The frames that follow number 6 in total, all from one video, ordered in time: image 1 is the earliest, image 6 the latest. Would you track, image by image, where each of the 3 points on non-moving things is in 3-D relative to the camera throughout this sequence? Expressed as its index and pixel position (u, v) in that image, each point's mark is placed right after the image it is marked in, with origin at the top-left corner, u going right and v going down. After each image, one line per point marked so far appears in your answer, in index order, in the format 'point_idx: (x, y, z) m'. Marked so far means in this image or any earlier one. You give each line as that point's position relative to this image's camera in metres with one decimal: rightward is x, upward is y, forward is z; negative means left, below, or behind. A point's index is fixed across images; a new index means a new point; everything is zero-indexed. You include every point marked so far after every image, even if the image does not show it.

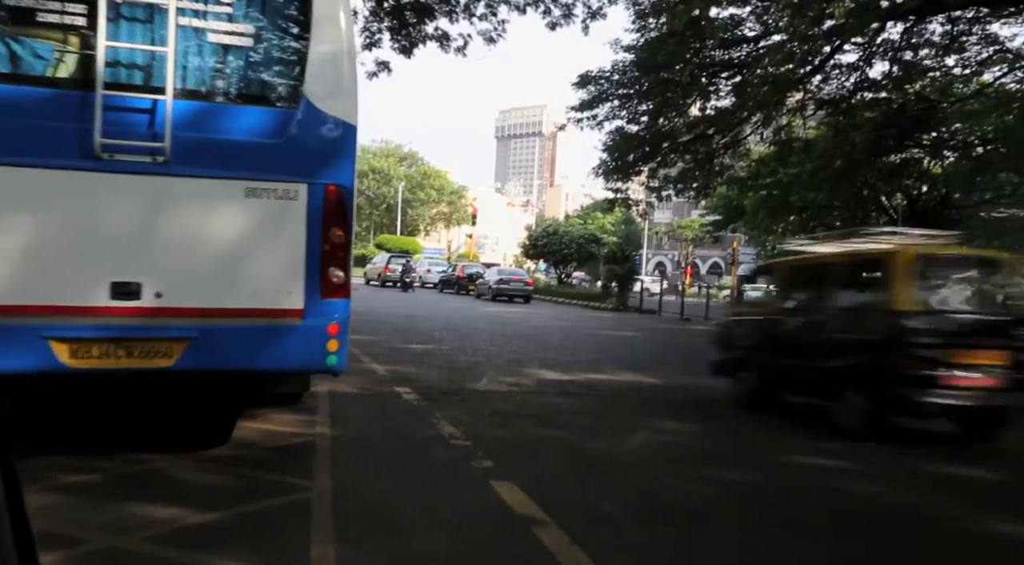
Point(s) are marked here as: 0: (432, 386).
0: (-1.0, -1.2, +8.4) m
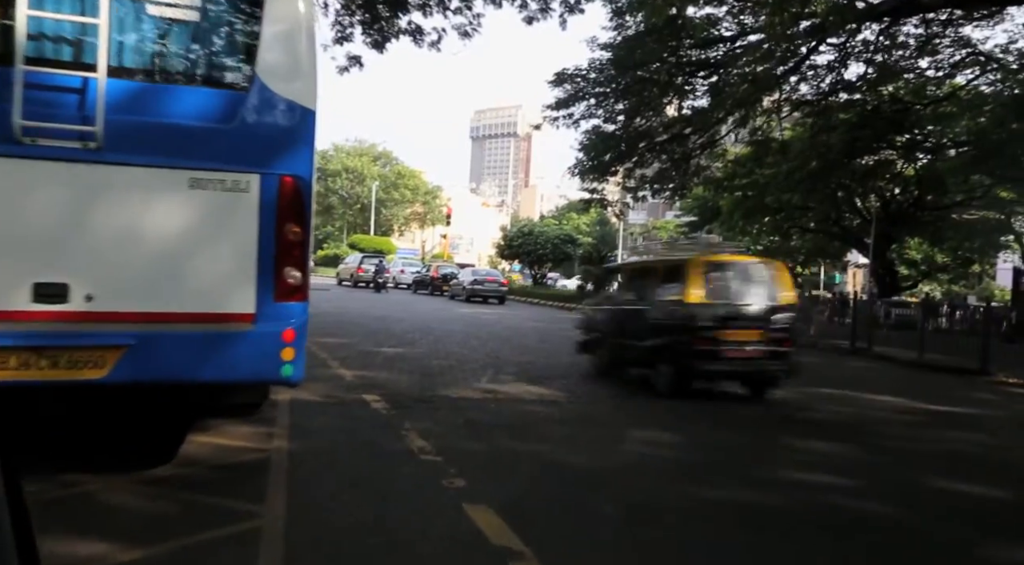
0: (-1.2, -1.2, +7.9) m
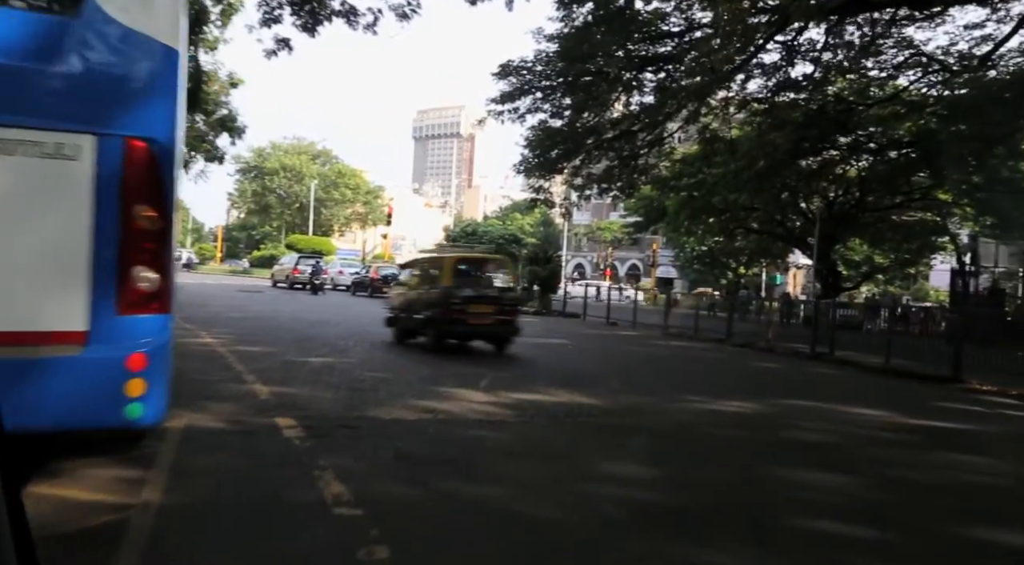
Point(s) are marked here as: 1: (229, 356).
0: (-1.8, -1.3, +6.7) m
1: (-4.4, -1.1, +11.0) m
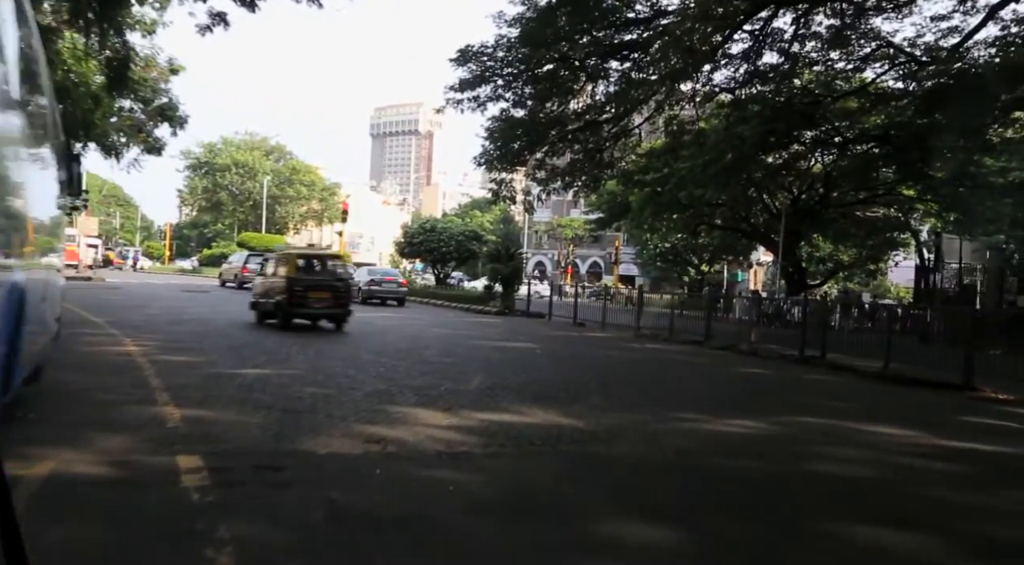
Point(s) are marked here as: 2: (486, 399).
0: (-2.1, -1.3, +5.4) m
1: (-4.9, -1.1, +9.5) m
2: (-0.3, -1.3, +7.9) m
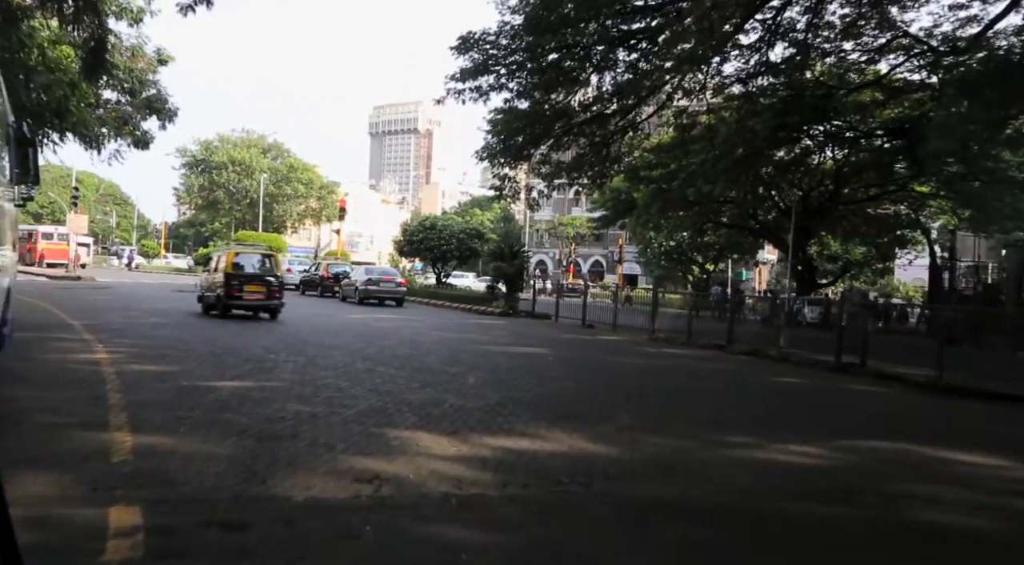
0: (-1.9, -1.3, +4.3) m
1: (-4.8, -1.1, +8.4) m
2: (-0.1, -1.3, +6.8) m
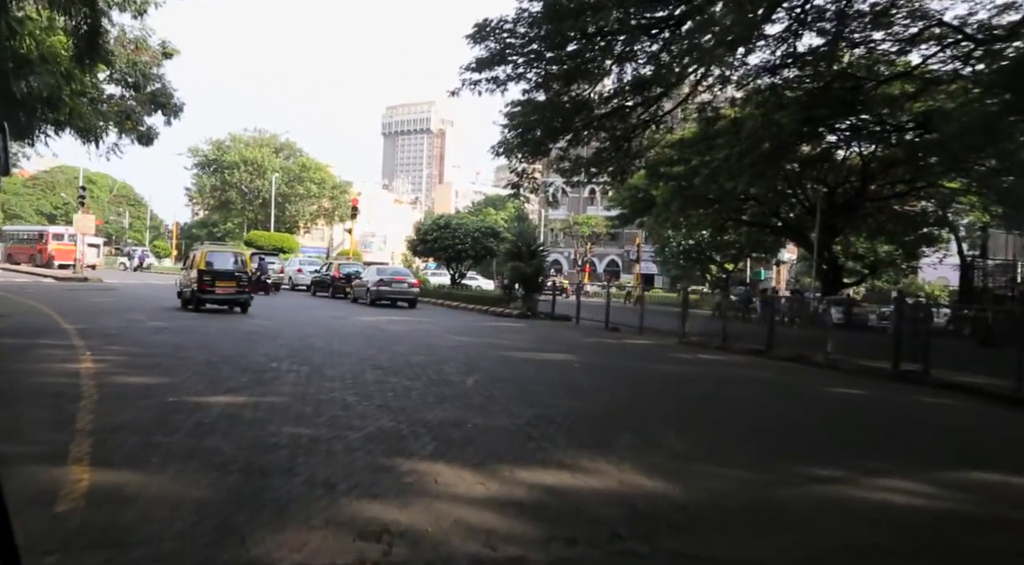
0: (-1.7, -1.3, +3.3) m
1: (-4.5, -1.1, +7.5) m
2: (+0.1, -1.3, +5.8) m
